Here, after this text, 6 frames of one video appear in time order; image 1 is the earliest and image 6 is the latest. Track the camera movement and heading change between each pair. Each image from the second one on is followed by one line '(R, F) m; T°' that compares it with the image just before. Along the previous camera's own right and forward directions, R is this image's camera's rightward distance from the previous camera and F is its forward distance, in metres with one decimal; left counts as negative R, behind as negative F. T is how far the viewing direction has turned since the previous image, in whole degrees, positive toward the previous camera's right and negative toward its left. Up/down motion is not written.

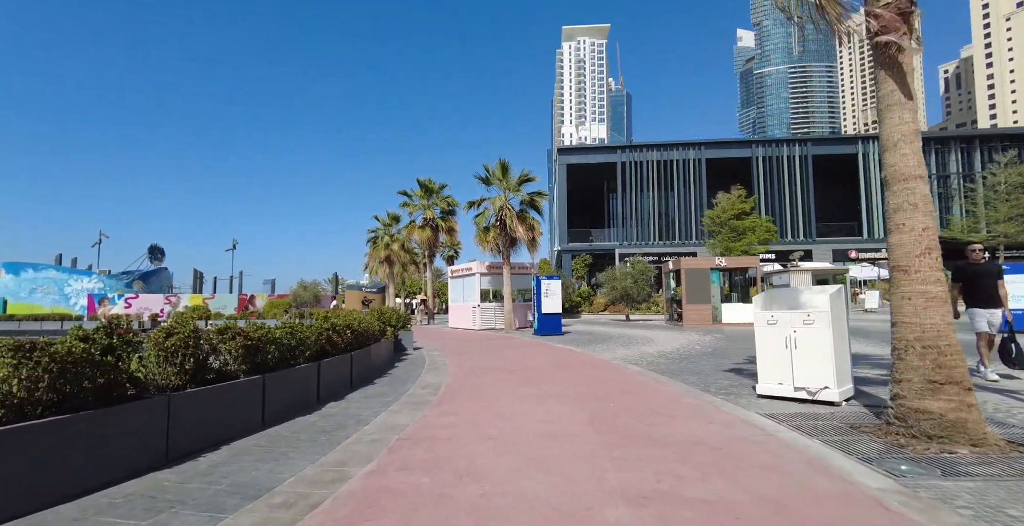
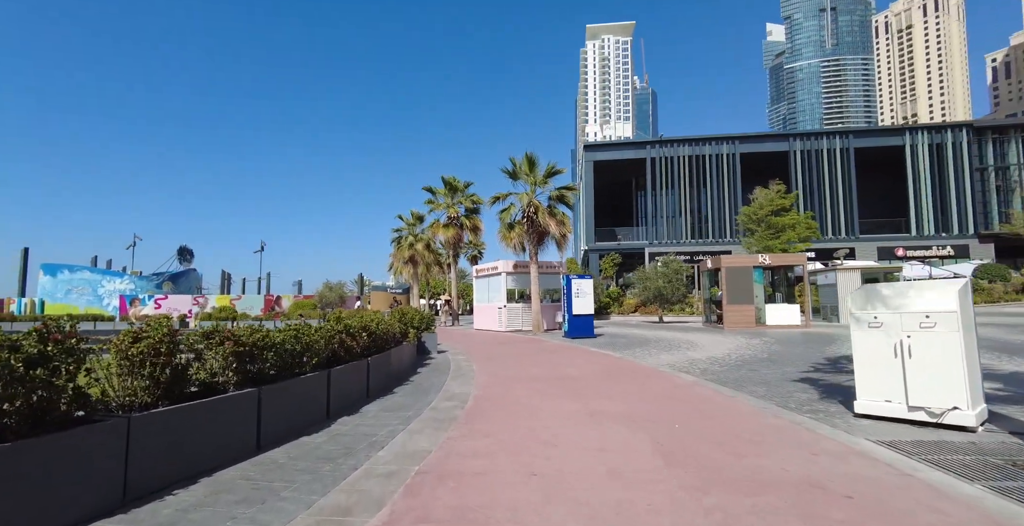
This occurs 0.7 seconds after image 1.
(-0.2, +1.2) m; -3°
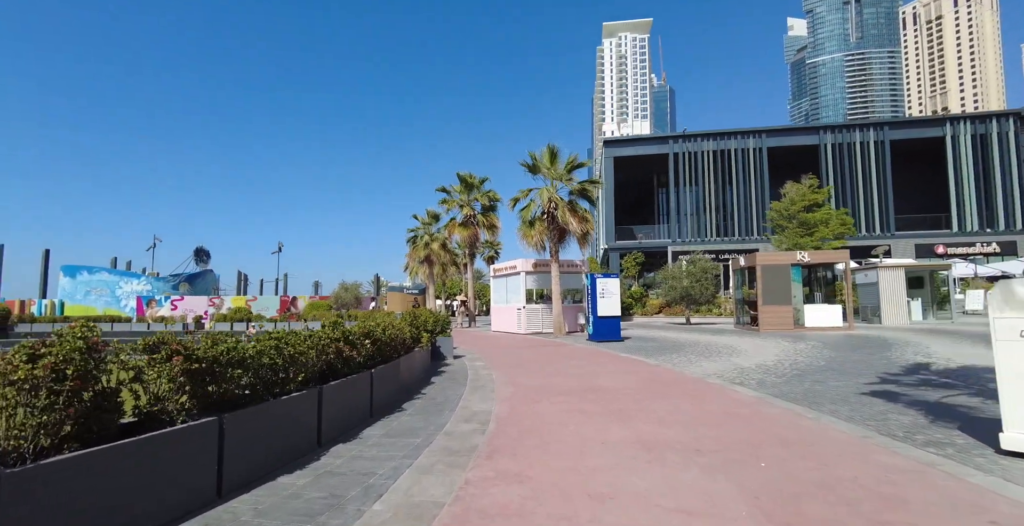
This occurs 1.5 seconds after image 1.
(-0.2, +1.3) m; -2°
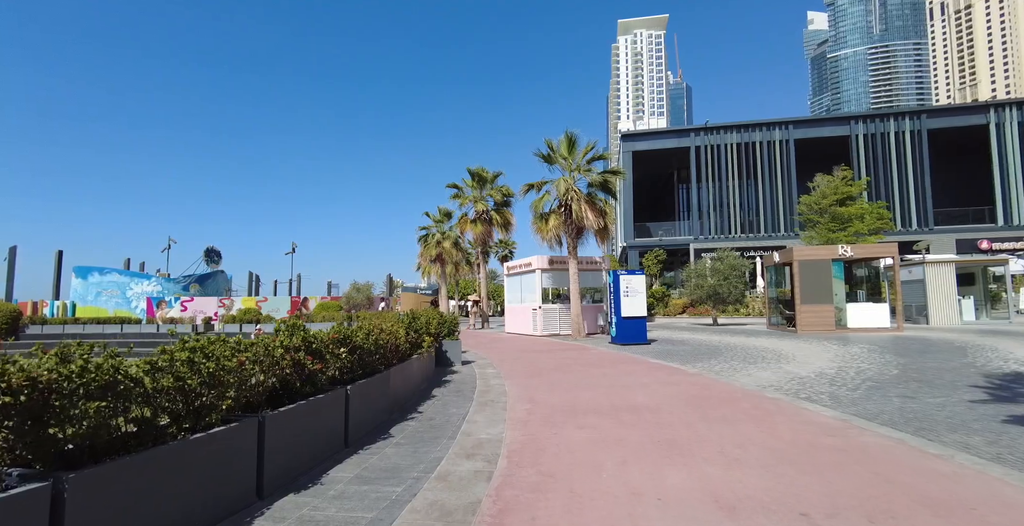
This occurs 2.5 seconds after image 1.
(0.0, +1.6) m; -2°
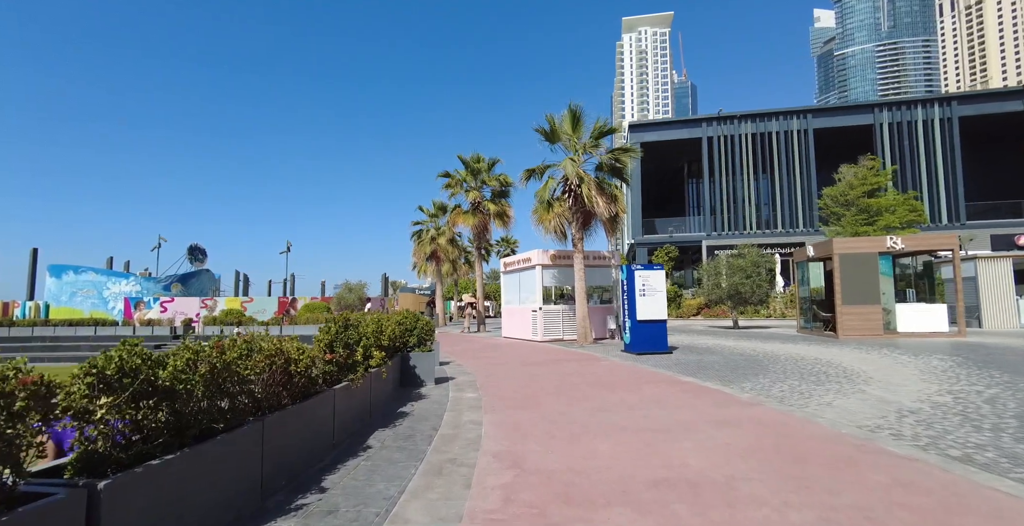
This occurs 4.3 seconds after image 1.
(+0.3, +3.0) m; 0°
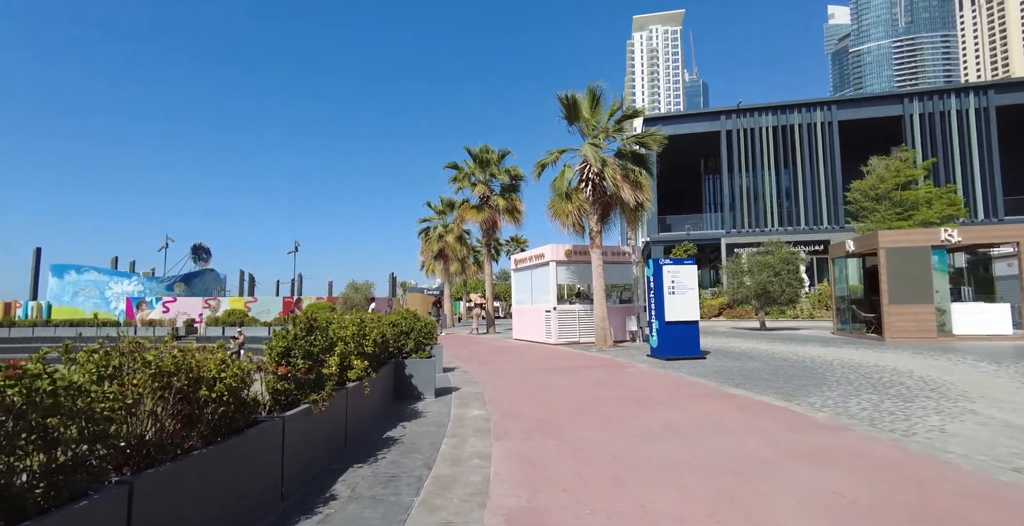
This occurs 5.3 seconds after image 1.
(-0.1, +1.6) m; -1°
